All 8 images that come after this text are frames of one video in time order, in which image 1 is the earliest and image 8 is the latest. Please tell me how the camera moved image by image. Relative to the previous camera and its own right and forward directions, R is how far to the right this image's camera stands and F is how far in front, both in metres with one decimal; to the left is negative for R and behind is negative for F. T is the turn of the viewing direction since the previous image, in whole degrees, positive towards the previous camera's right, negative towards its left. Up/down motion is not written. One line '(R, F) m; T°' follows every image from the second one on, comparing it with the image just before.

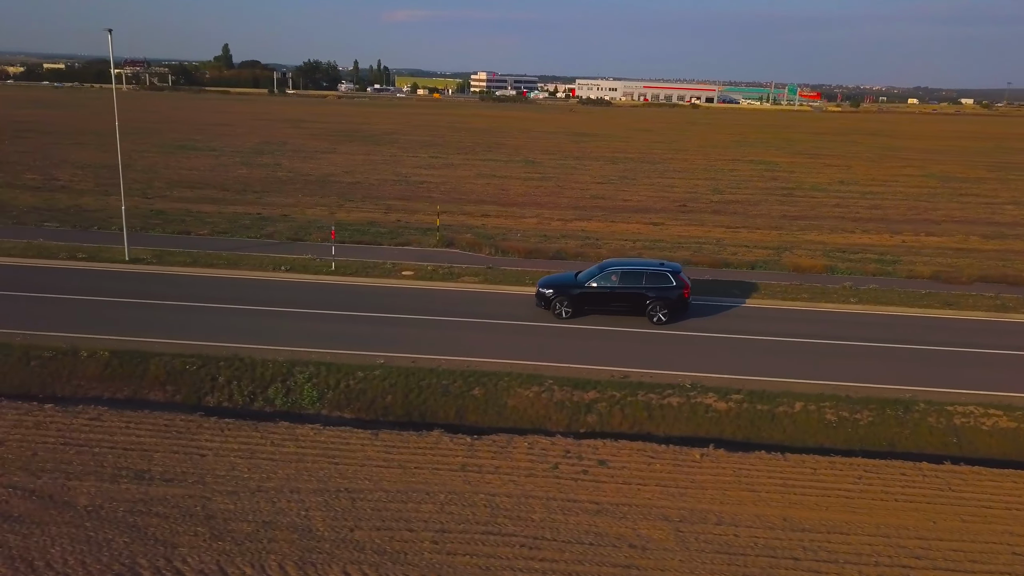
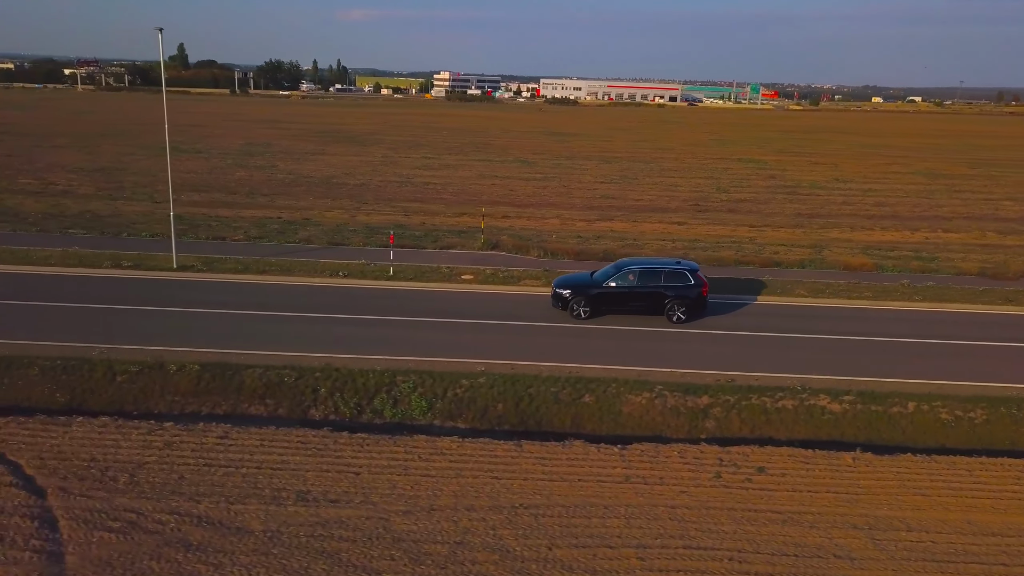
(-2.8, +0.4) m; +3°
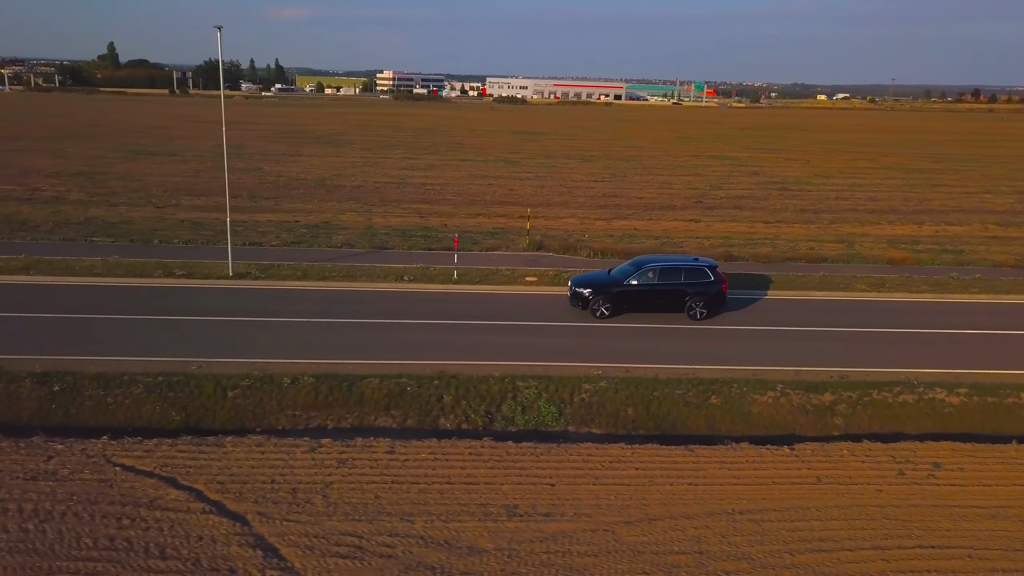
(-3.4, +0.4) m; +4°
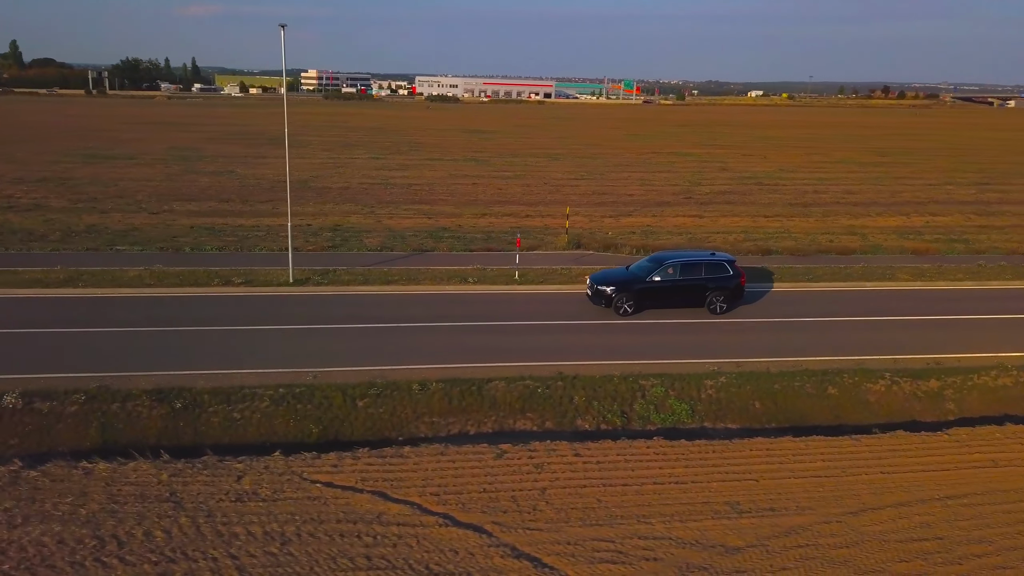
(-3.7, +0.2) m; +5°
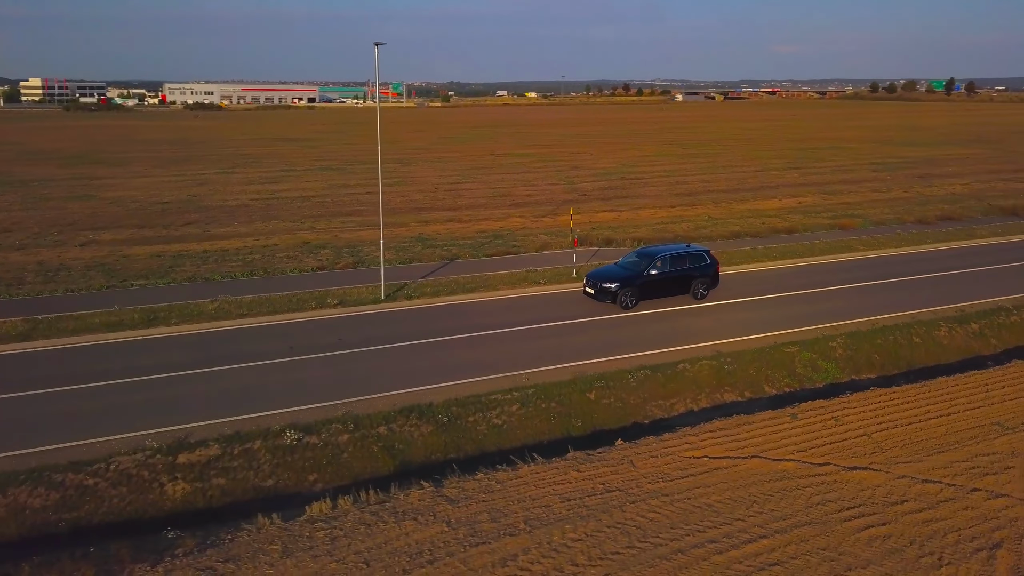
(-8.3, -0.2) m; +17°
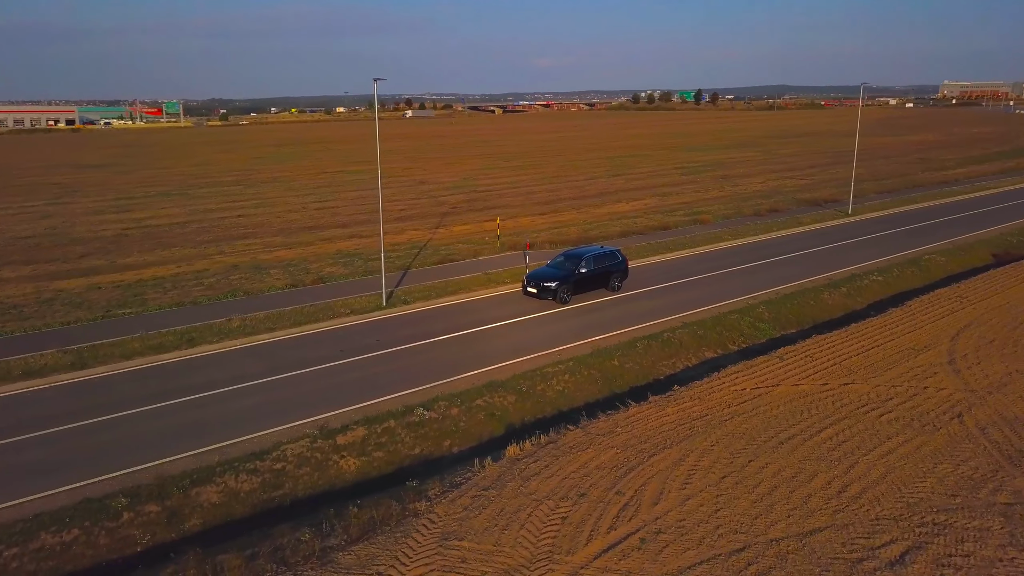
(-5.7, -2.6) m; +15°
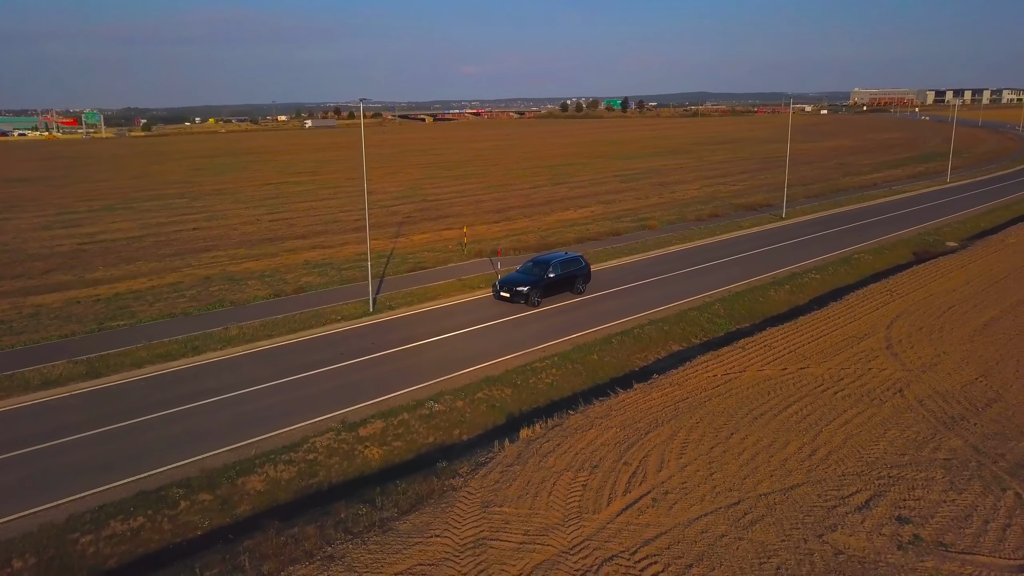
(-1.5, -1.7) m; +5°
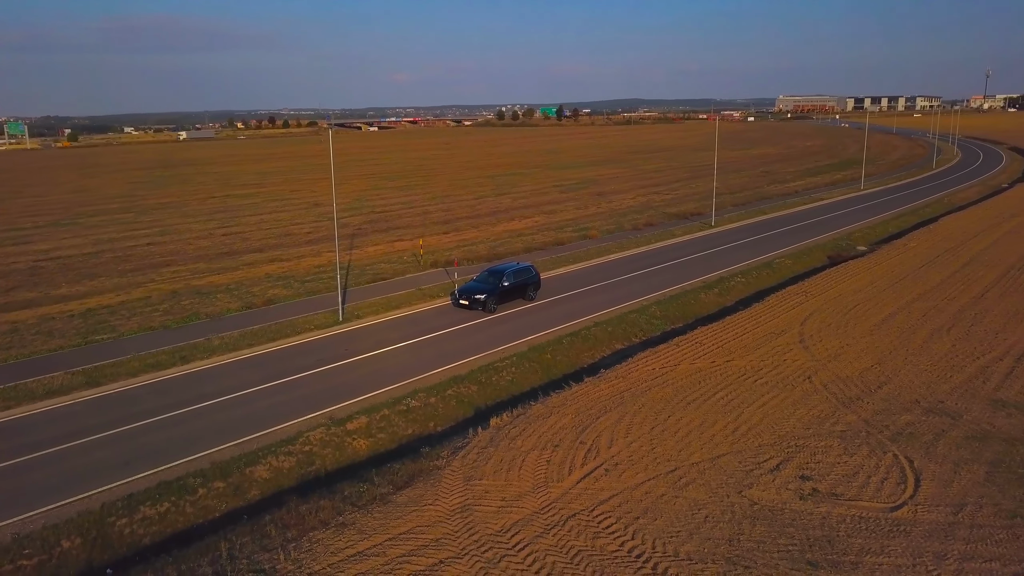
(-0.6, -2.5) m; +4°
